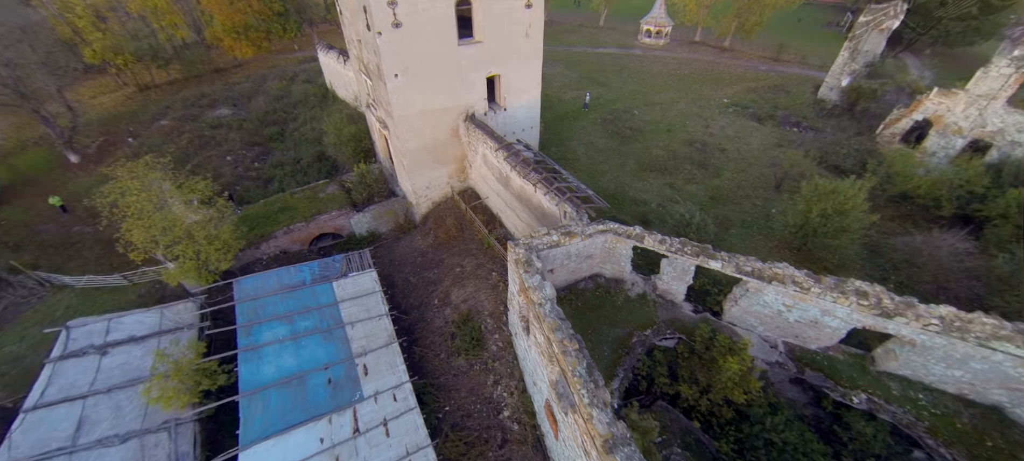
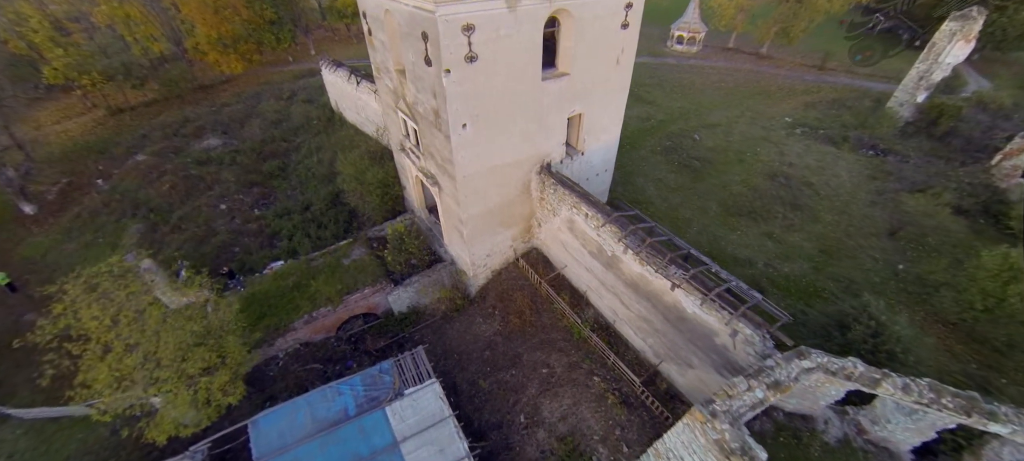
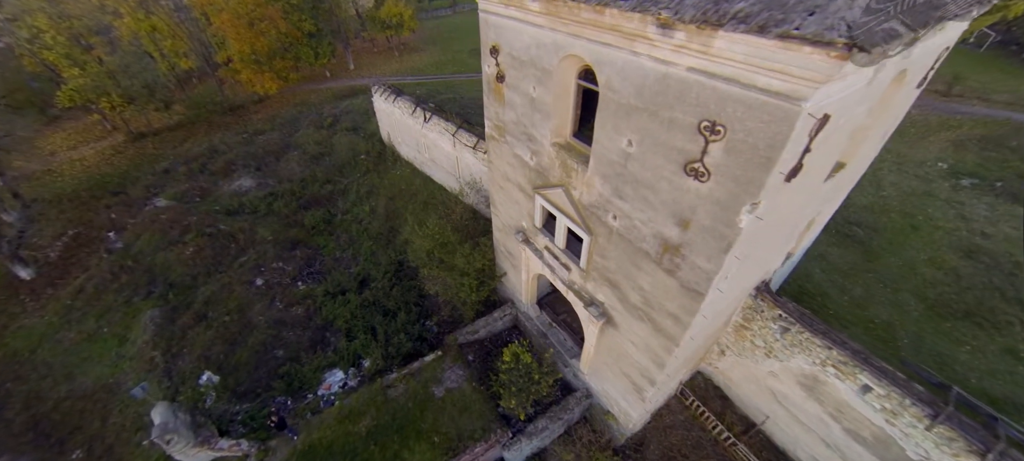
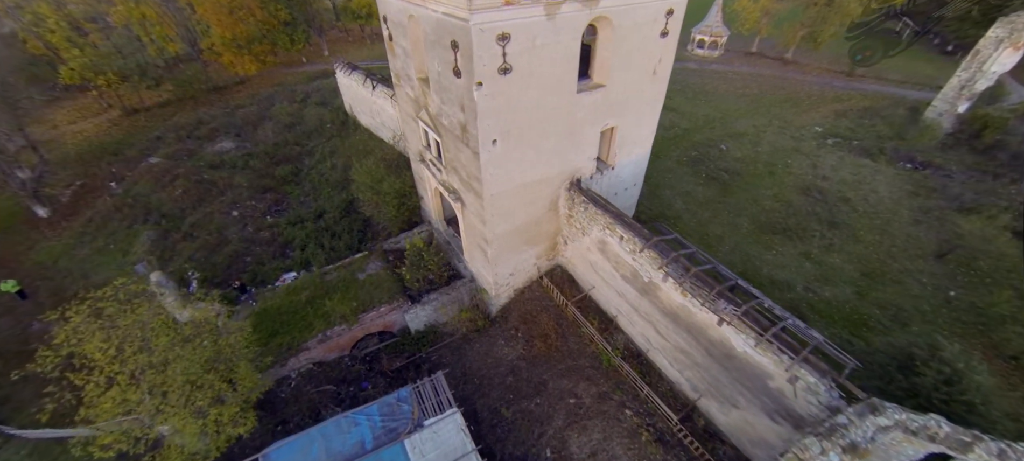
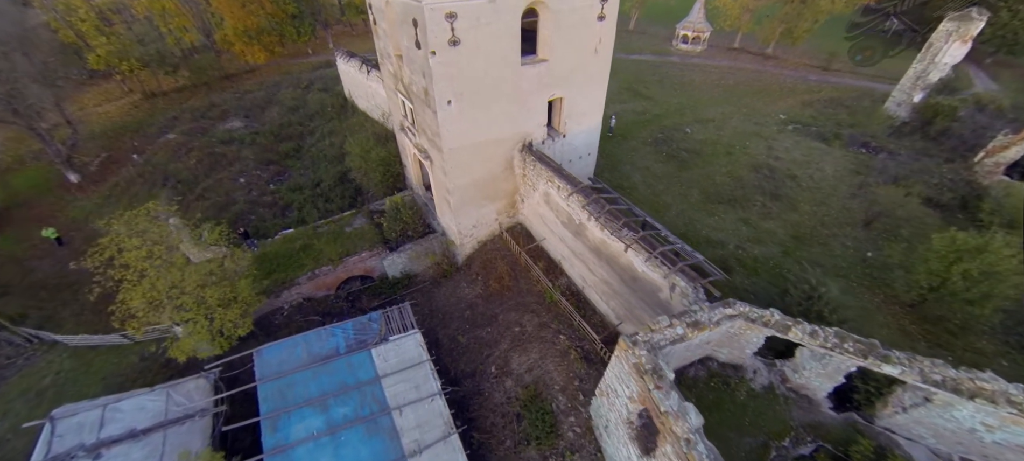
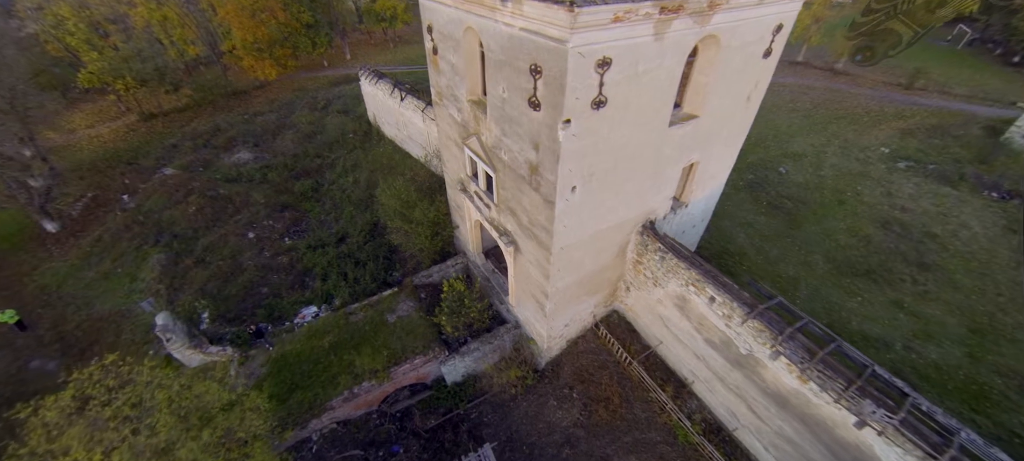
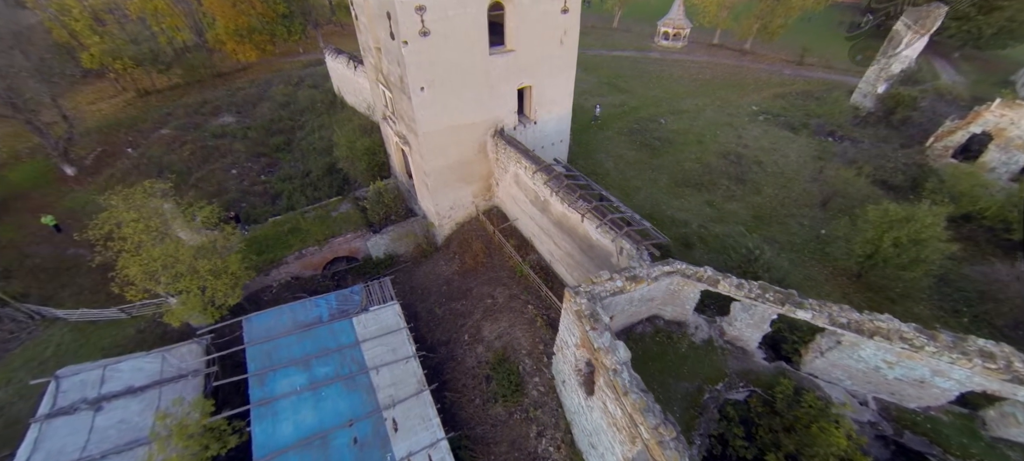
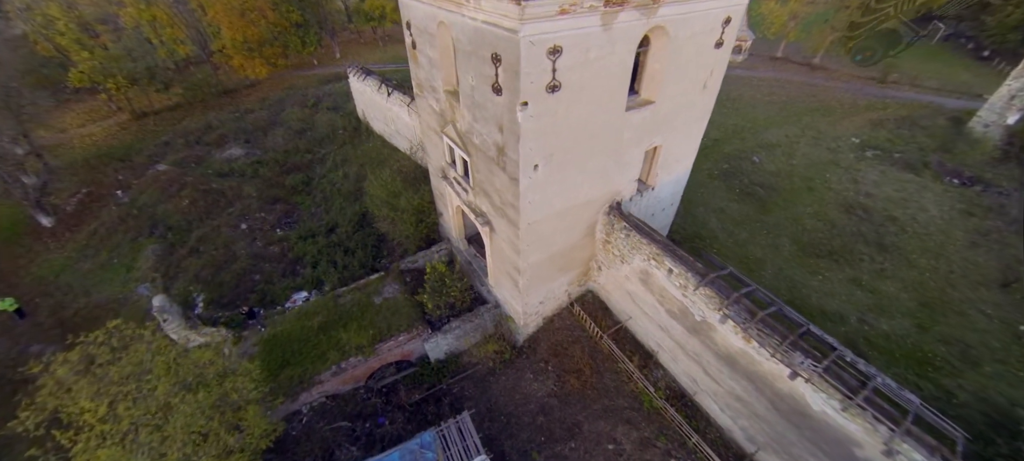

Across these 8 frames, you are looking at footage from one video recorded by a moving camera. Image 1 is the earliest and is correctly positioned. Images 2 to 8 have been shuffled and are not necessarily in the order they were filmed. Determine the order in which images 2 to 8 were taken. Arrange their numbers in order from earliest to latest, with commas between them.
7, 5, 2, 4, 8, 6, 3
